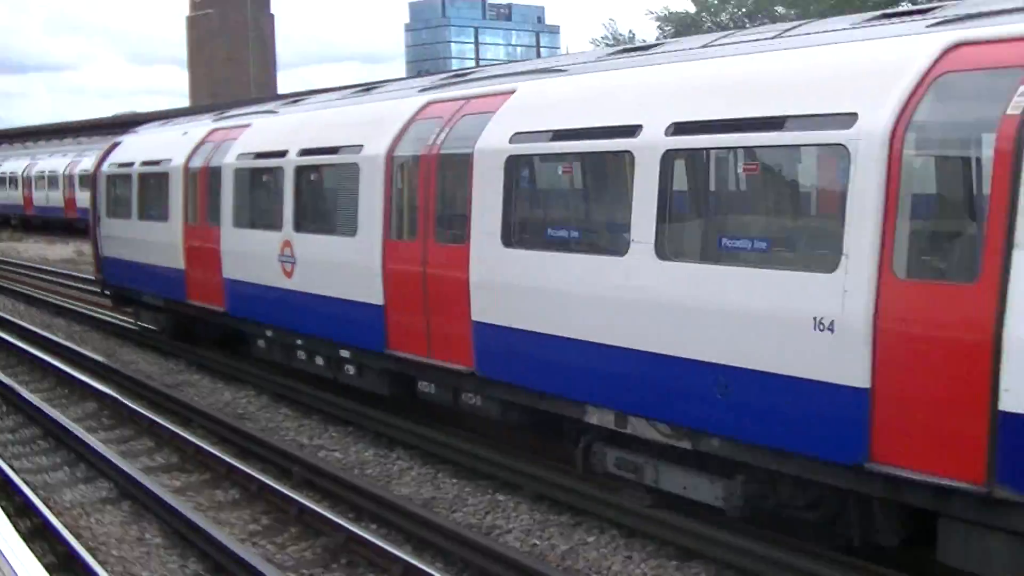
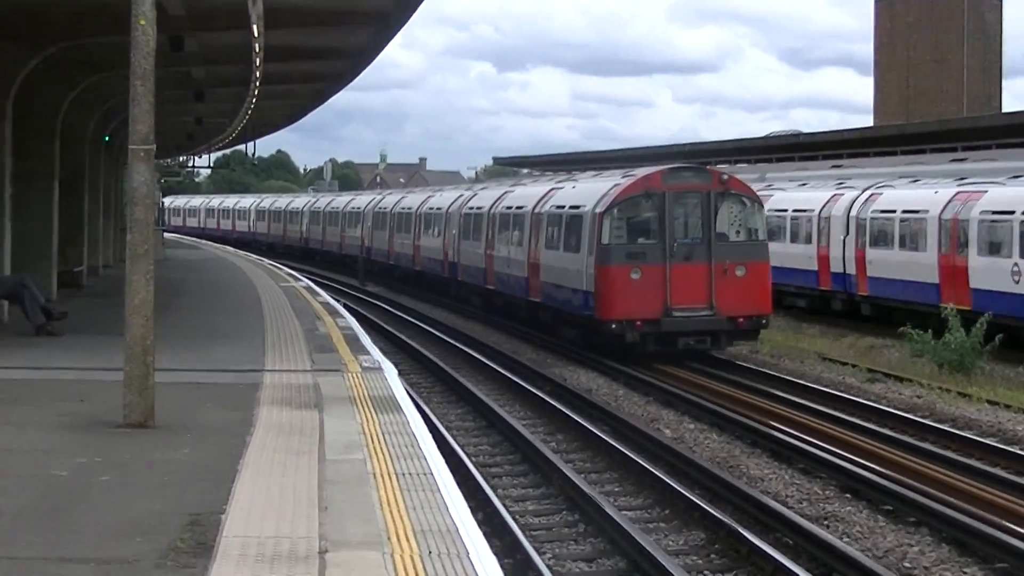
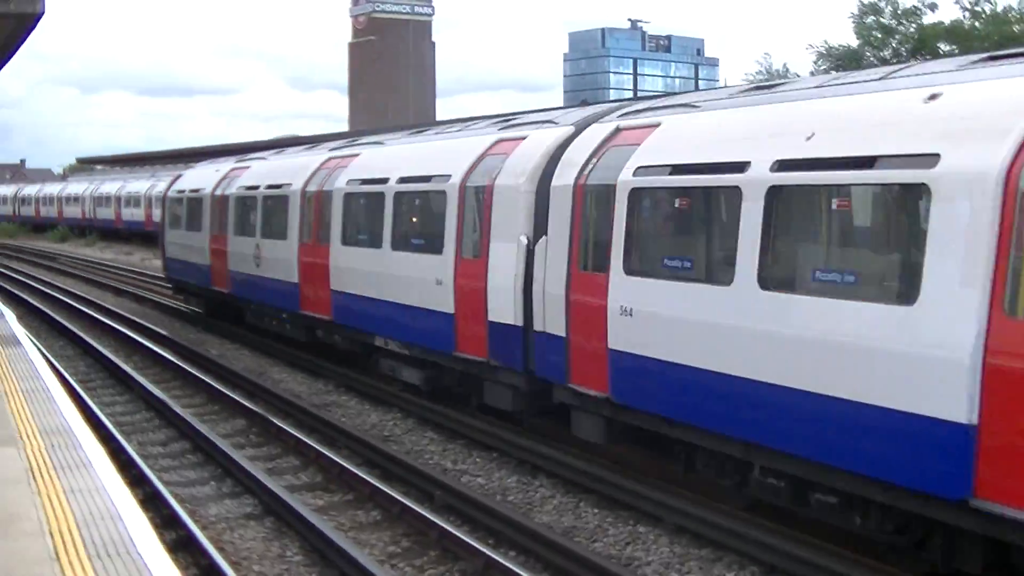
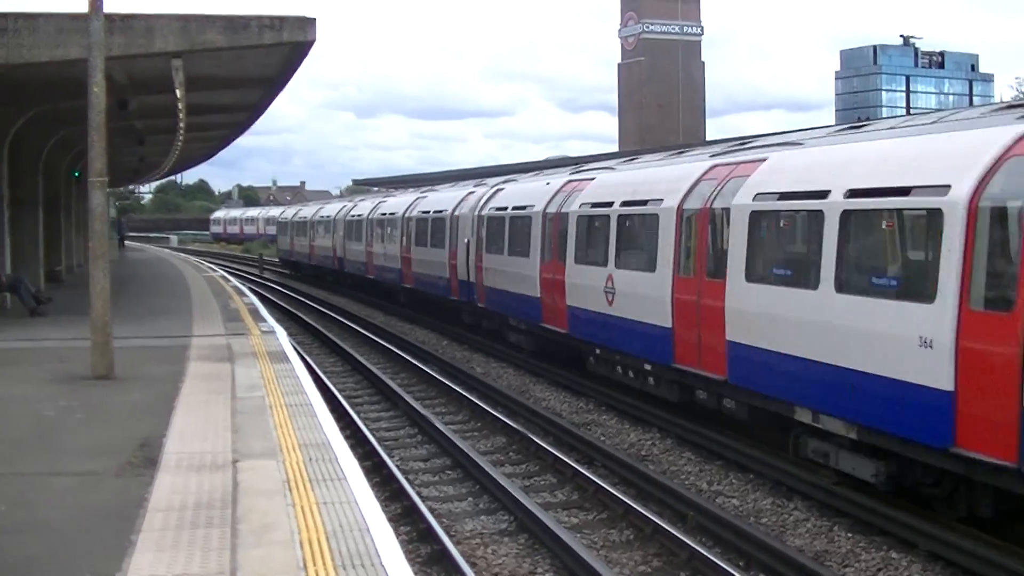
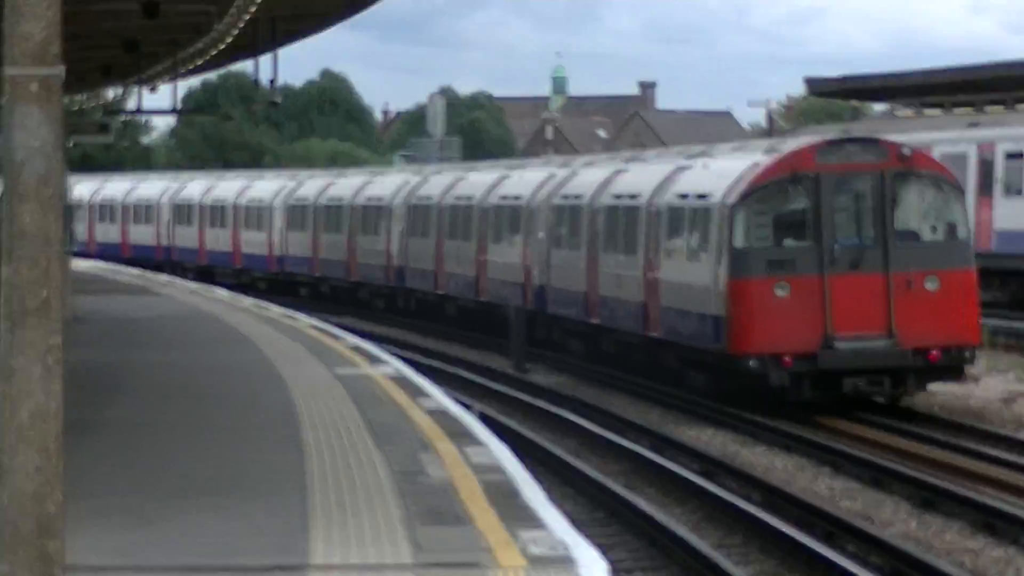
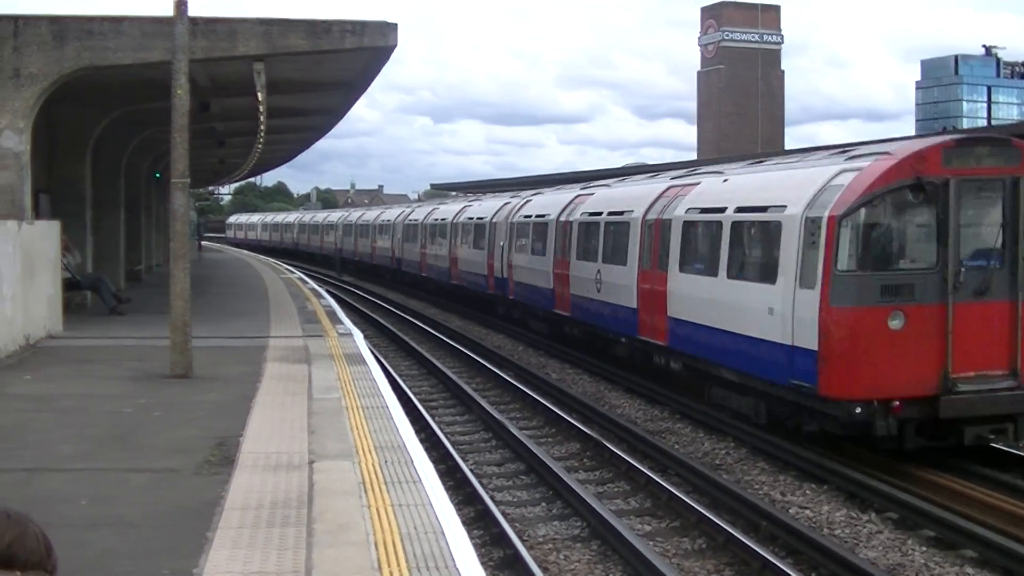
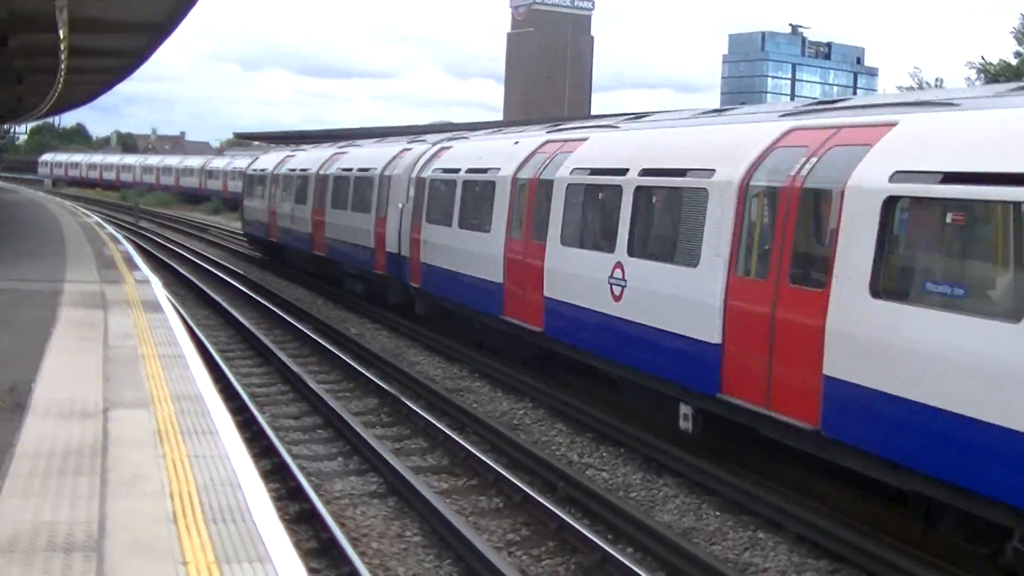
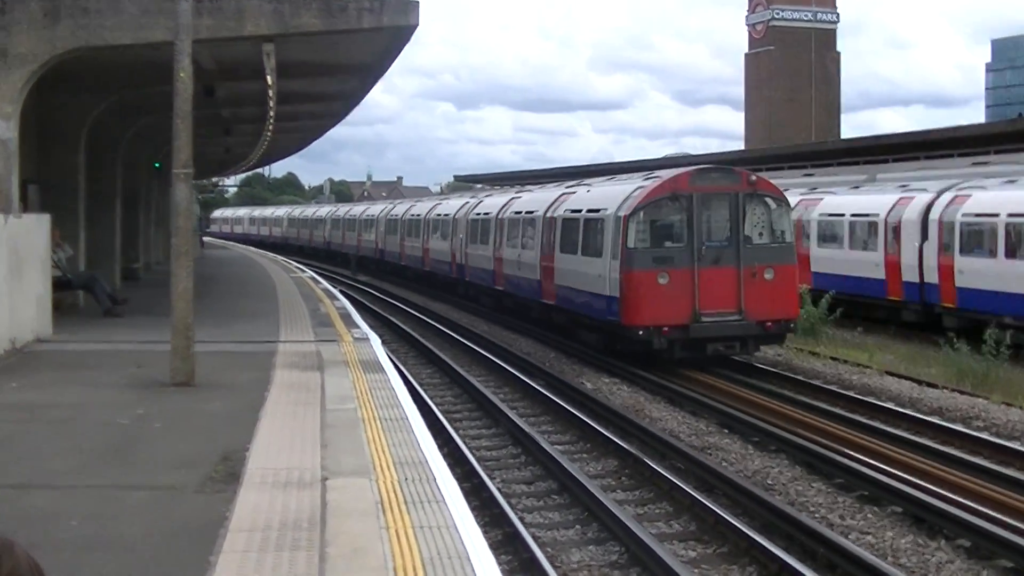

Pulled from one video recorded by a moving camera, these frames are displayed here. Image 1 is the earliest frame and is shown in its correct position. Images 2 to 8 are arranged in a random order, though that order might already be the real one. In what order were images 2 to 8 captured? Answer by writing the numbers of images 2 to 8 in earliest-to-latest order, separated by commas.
3, 7, 4, 6, 8, 2, 5
